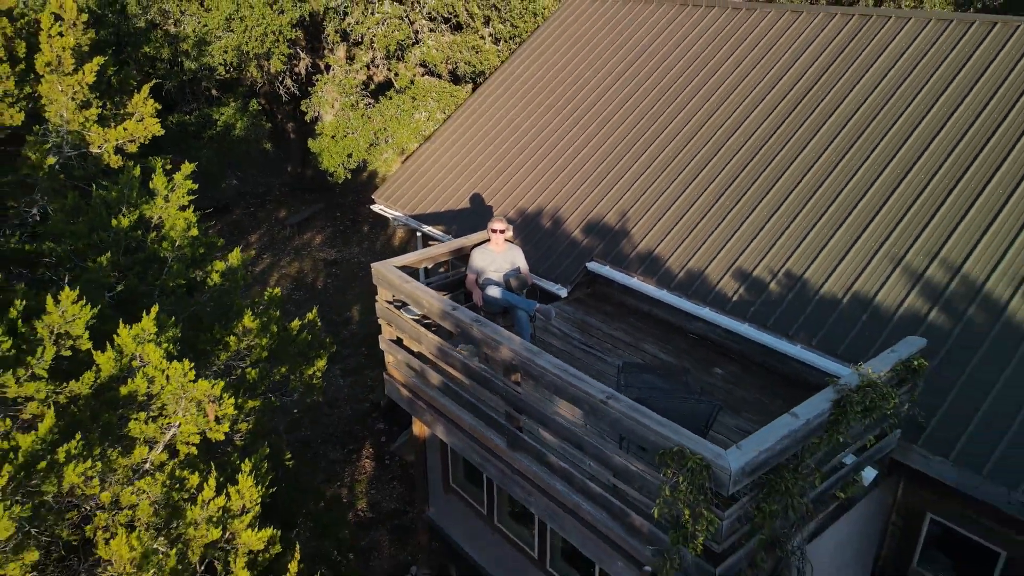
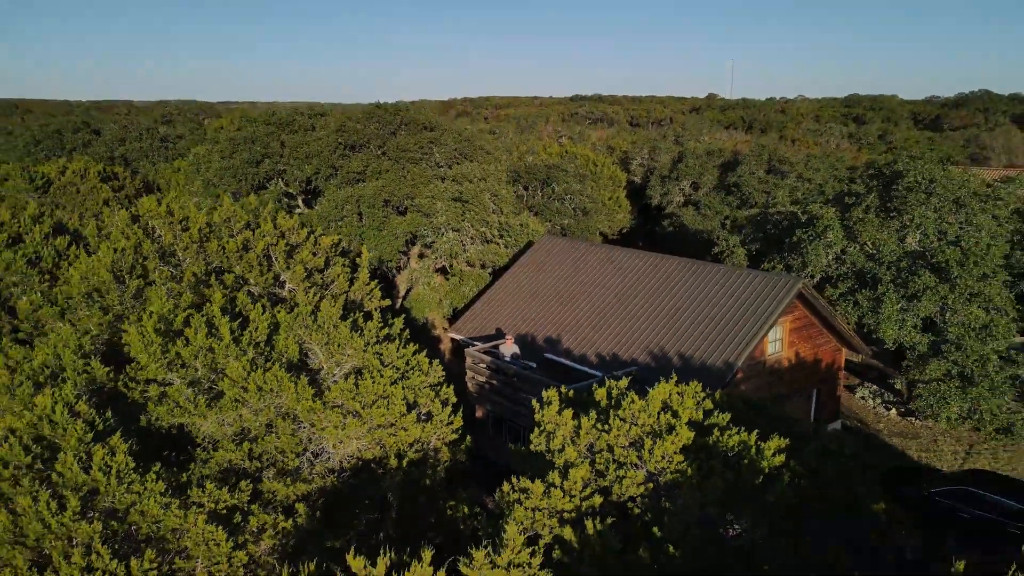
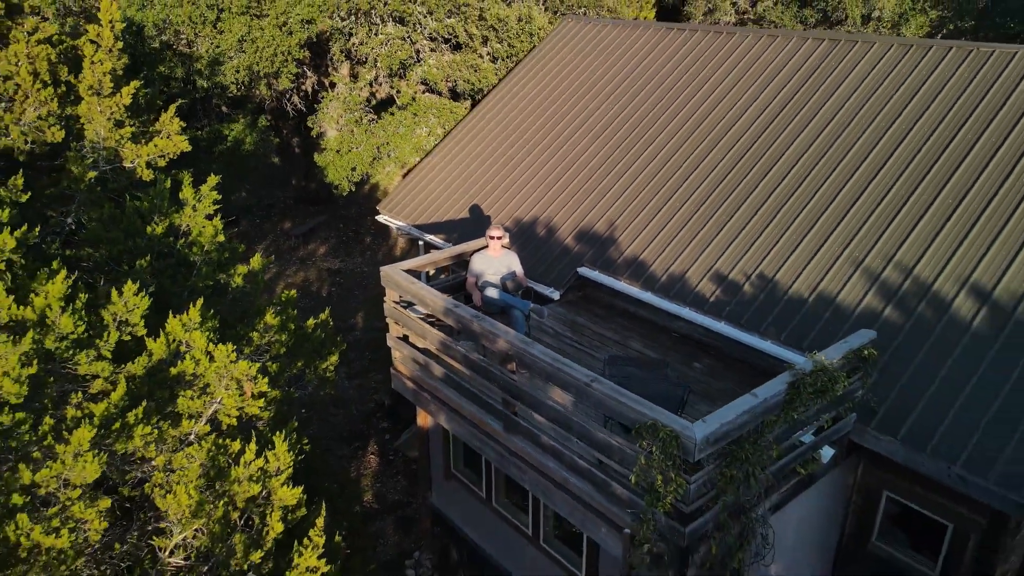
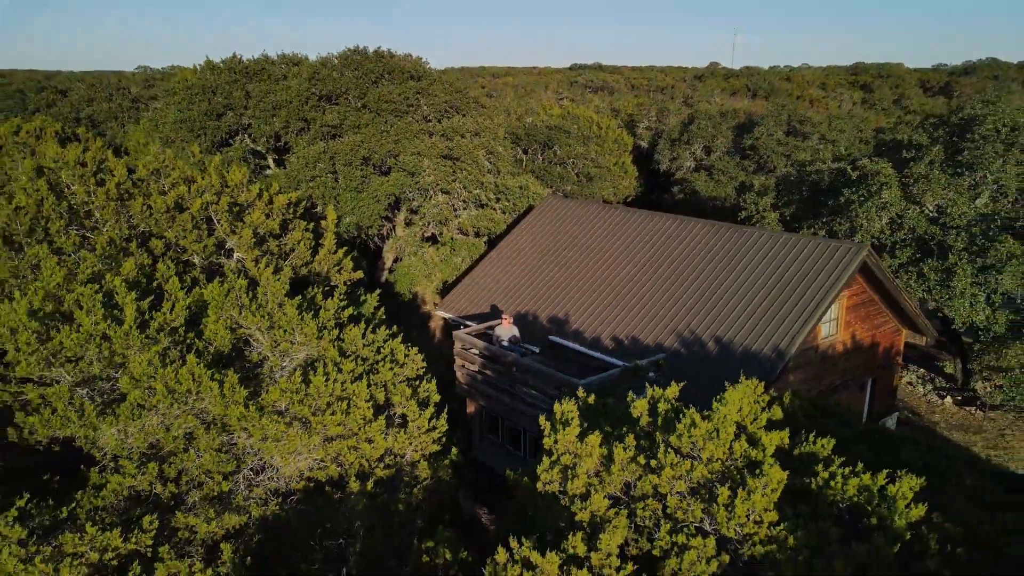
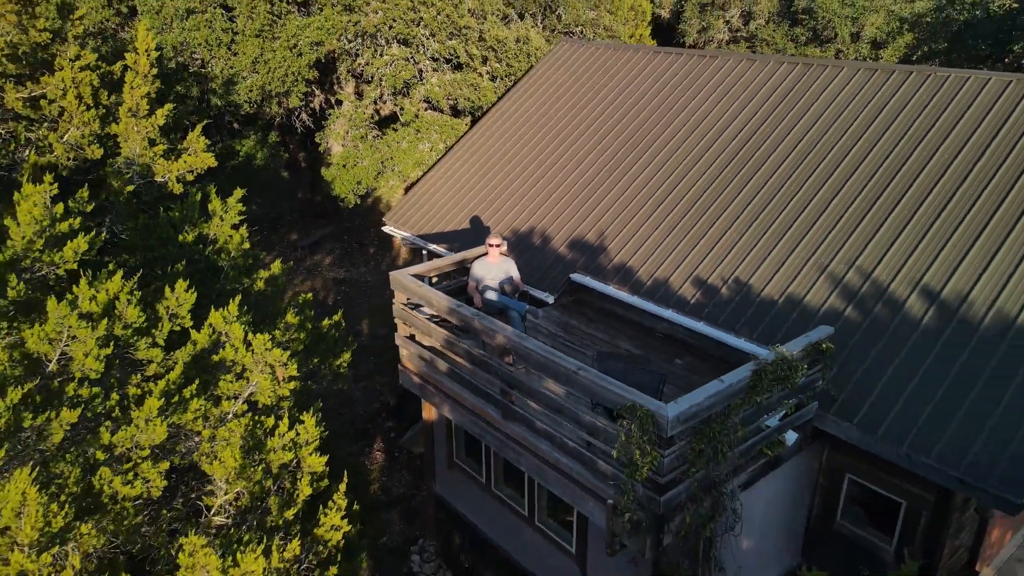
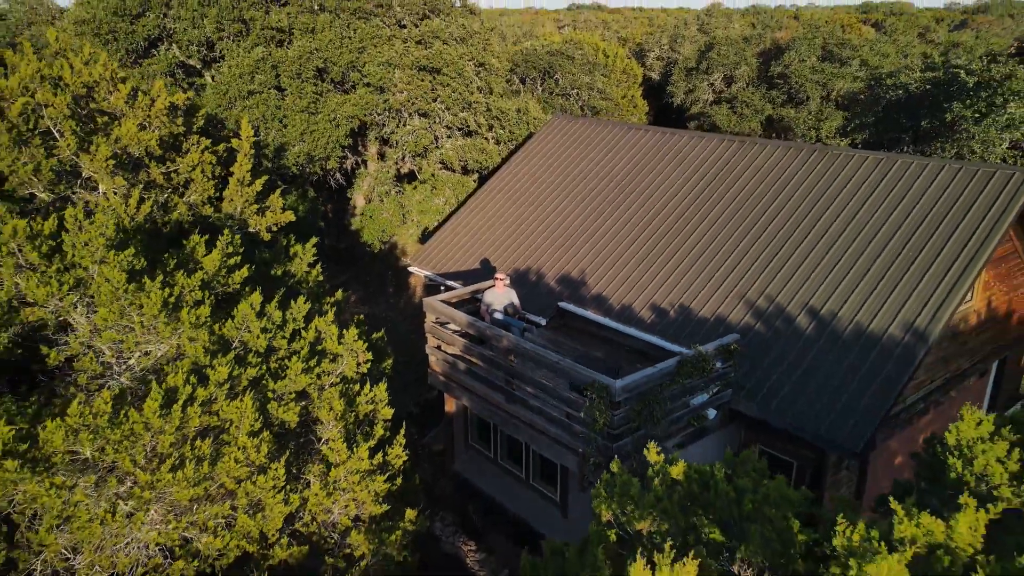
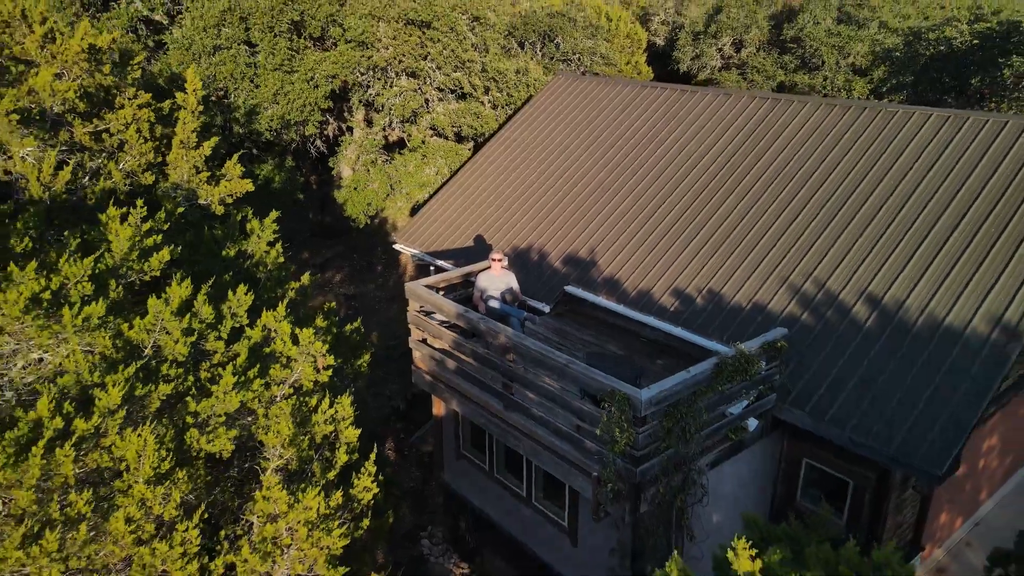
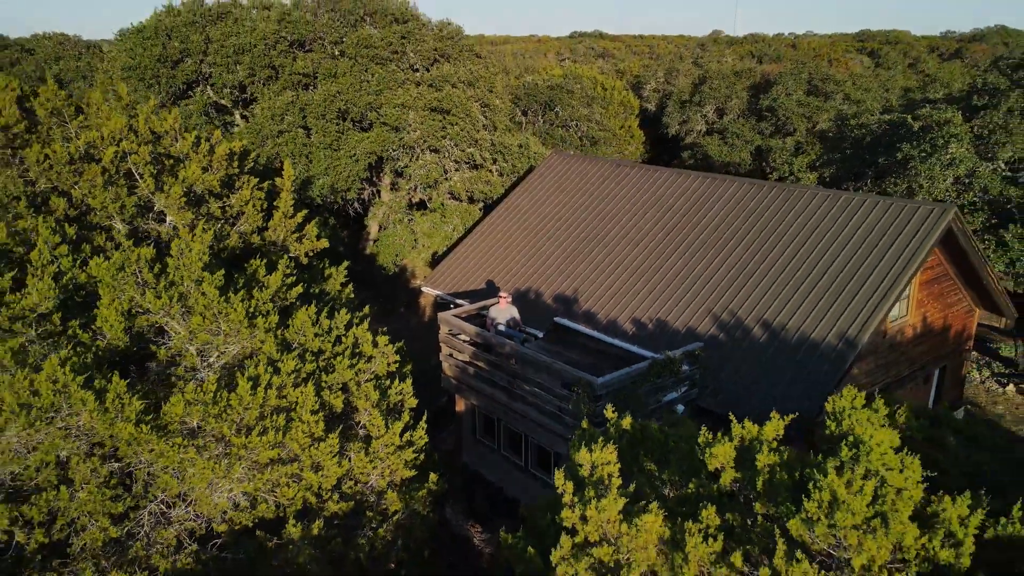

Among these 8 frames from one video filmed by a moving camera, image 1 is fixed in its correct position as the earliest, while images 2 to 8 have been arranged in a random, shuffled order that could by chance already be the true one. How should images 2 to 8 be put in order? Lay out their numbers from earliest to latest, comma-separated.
3, 5, 7, 6, 8, 4, 2
